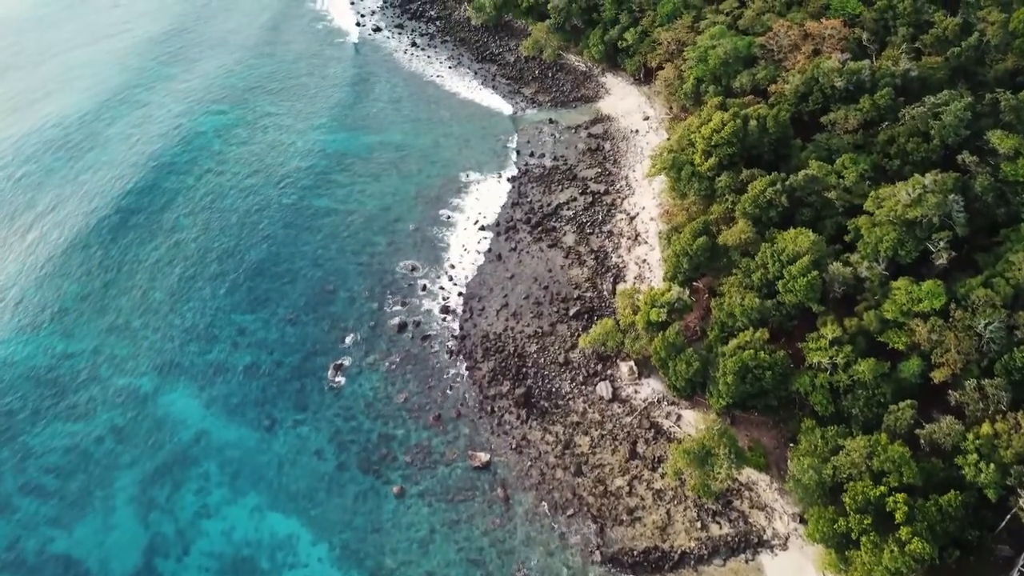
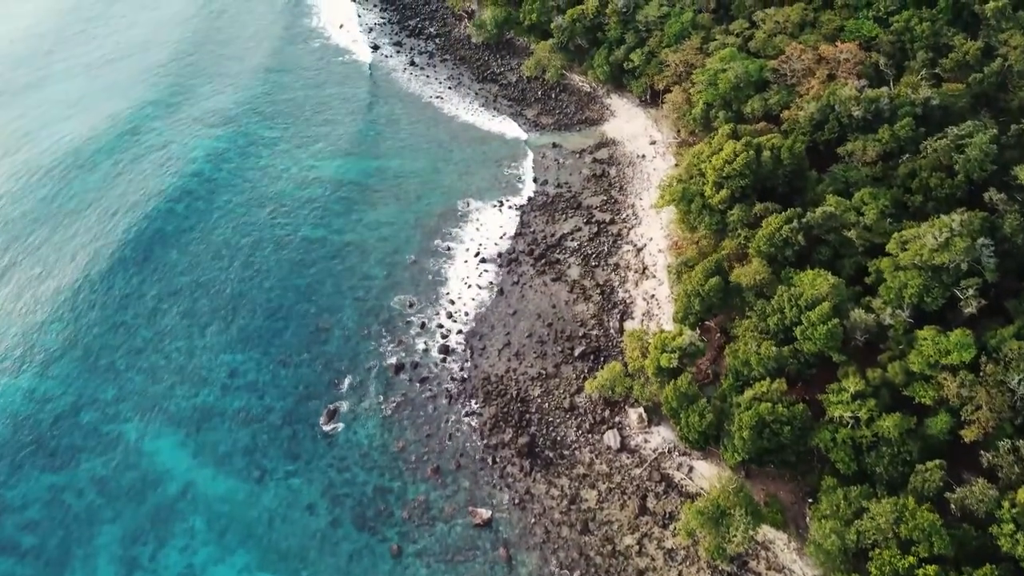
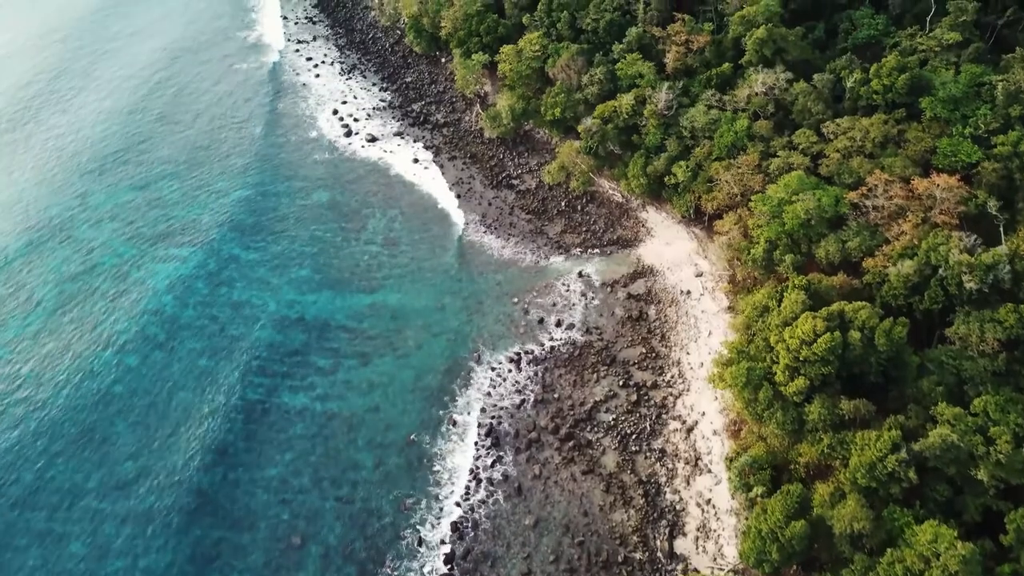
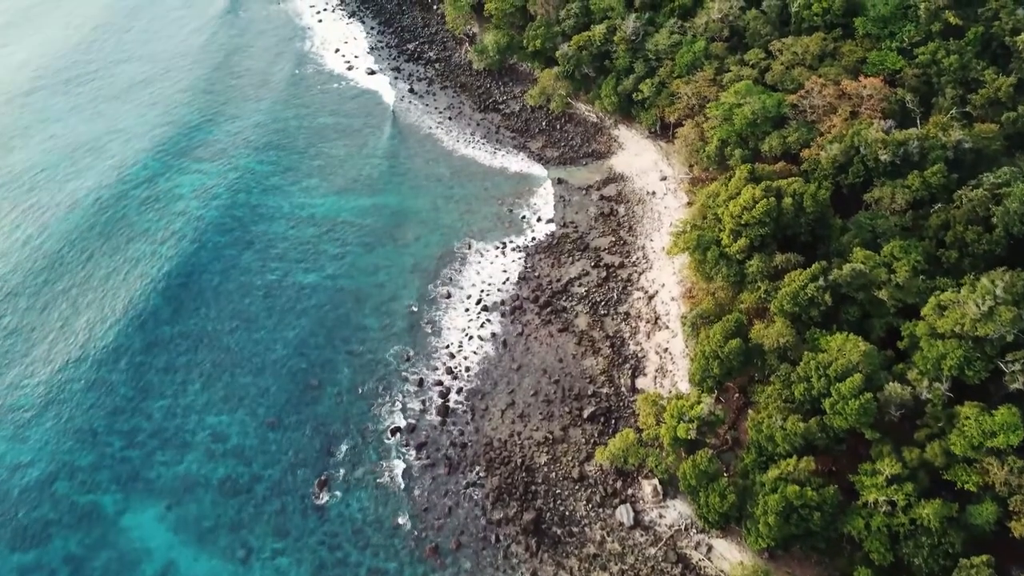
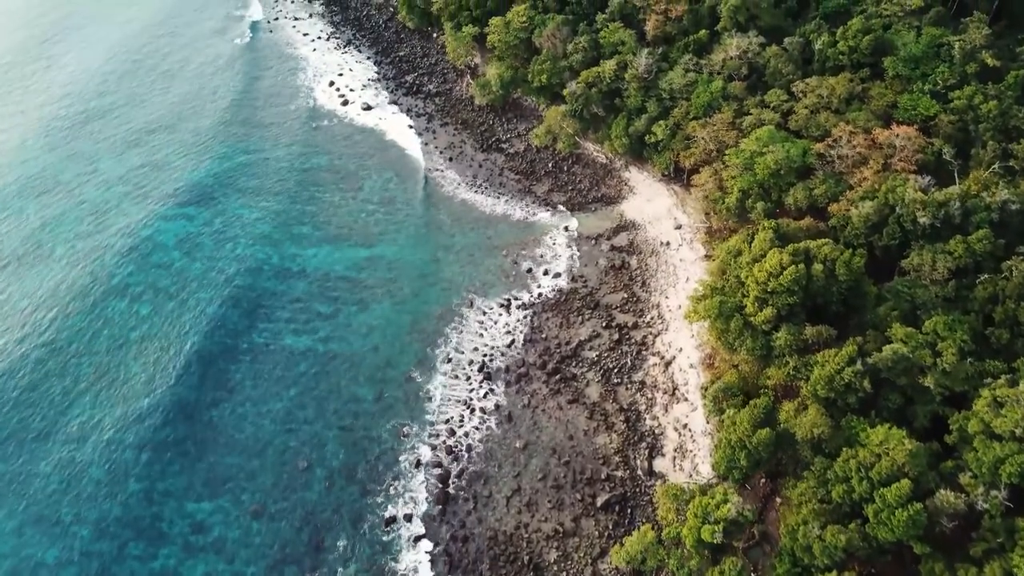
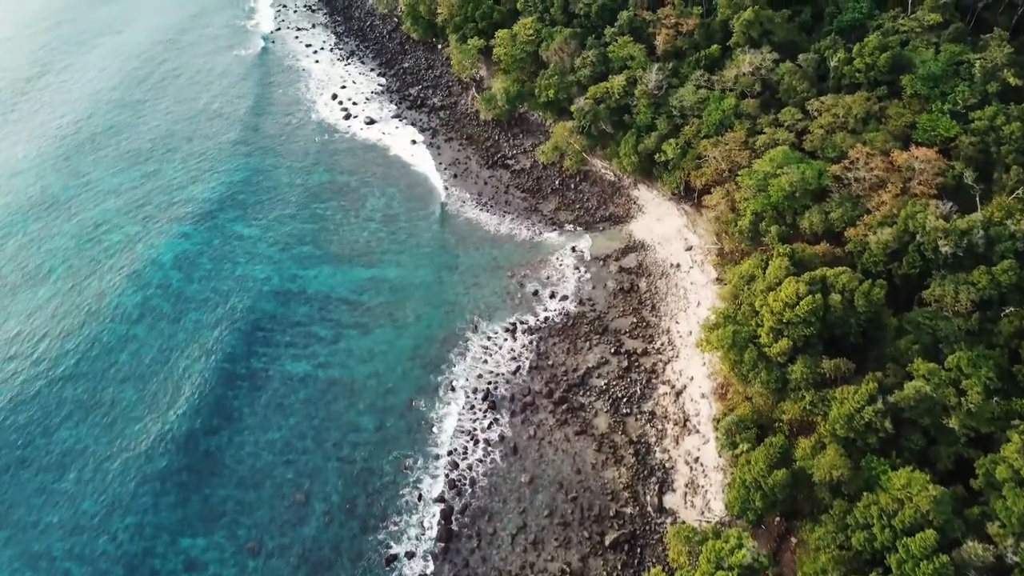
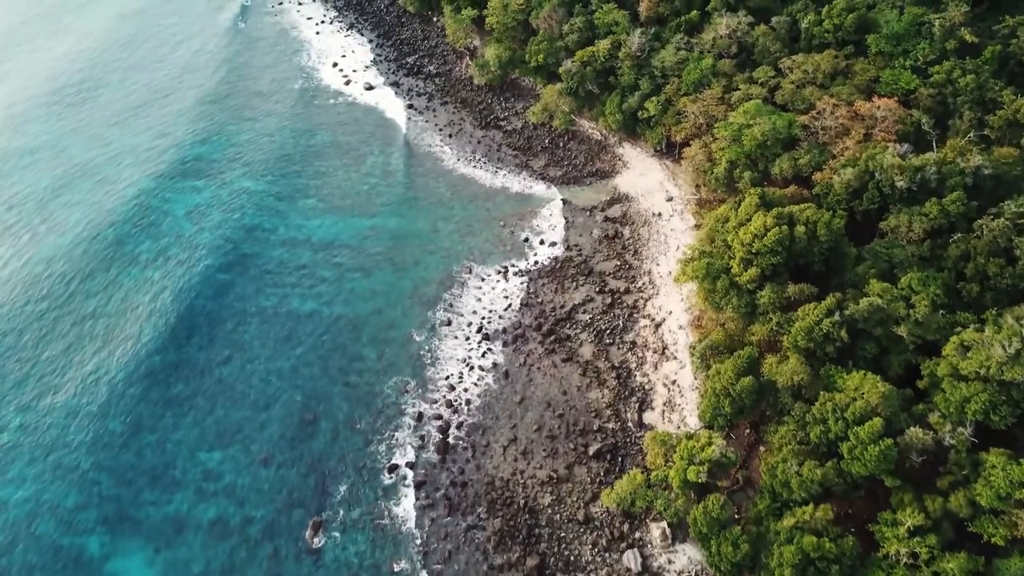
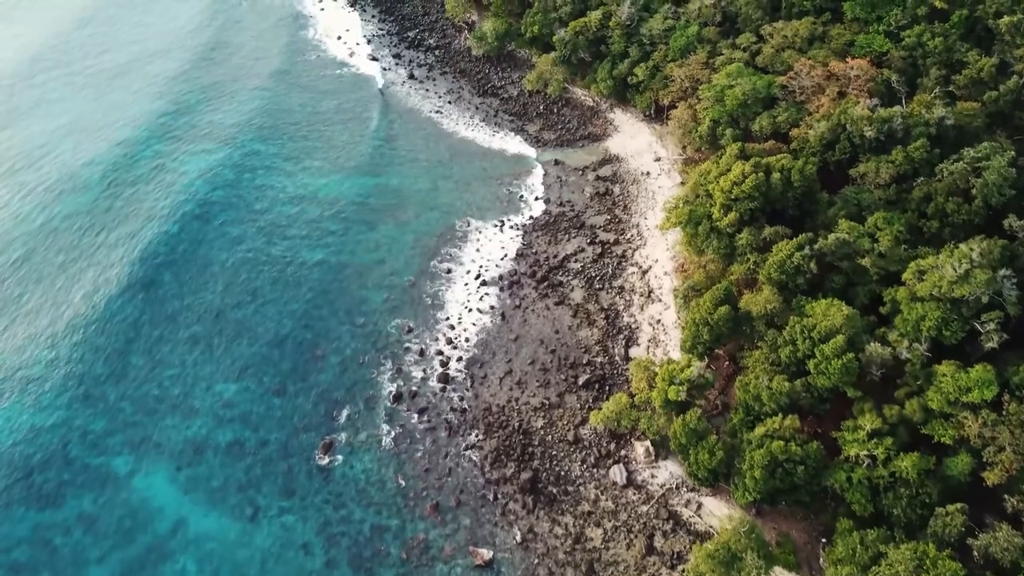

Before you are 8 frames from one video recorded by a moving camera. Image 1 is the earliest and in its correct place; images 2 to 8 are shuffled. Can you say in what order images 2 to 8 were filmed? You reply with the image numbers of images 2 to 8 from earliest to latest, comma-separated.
2, 8, 4, 7, 5, 6, 3
